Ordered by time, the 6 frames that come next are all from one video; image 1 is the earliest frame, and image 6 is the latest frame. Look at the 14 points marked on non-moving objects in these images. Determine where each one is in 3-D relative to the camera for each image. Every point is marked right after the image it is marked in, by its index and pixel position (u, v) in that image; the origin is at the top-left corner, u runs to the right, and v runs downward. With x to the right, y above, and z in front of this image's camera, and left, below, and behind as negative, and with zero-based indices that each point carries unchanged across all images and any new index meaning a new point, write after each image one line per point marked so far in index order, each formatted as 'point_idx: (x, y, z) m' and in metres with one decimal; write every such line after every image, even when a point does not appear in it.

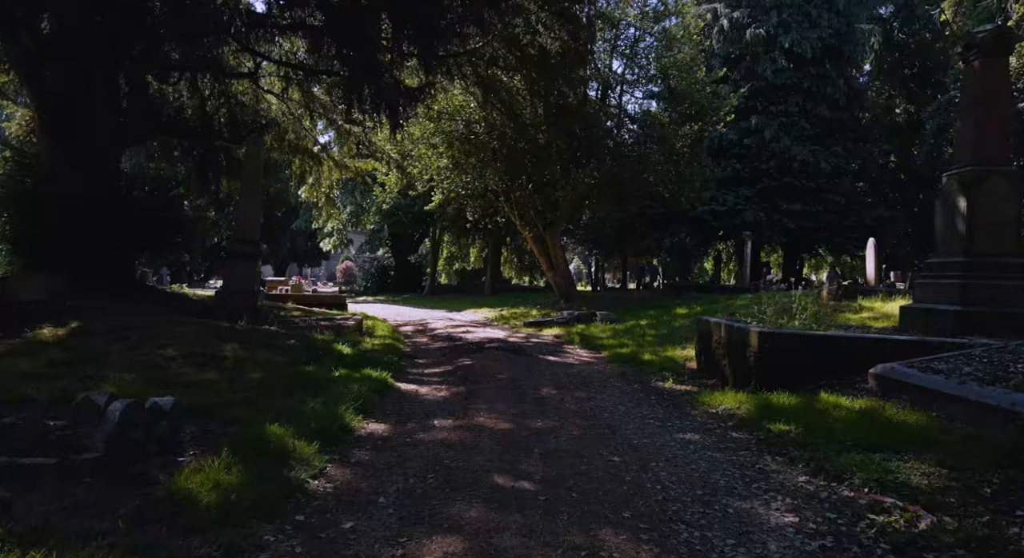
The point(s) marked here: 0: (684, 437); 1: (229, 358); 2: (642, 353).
0: (+1.2, -1.1, +4.9) m
1: (-3.0, -0.8, +7.0) m
2: (+1.9, -1.1, +9.7) m
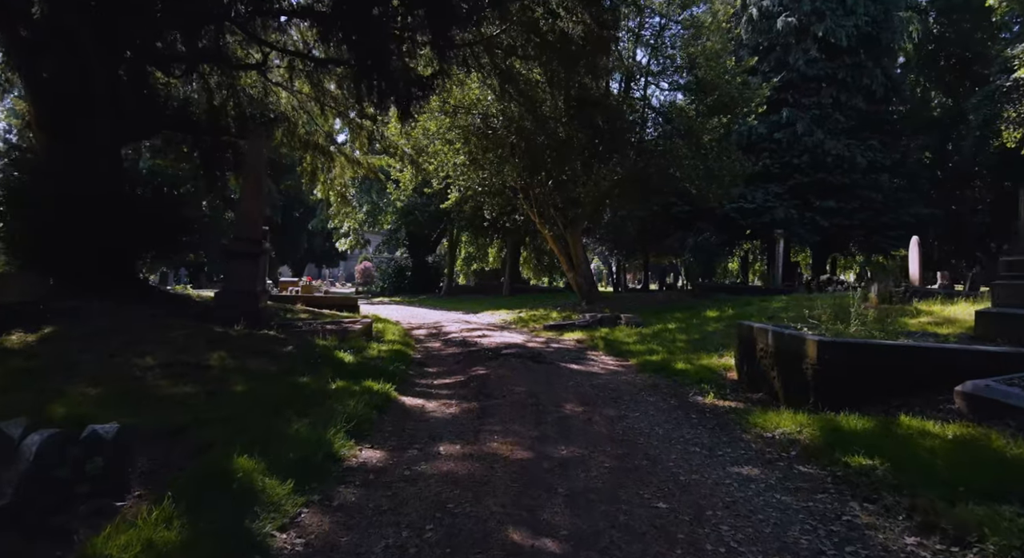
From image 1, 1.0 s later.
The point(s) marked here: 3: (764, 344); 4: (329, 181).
0: (+1.4, -1.1, +4.0) m
1: (-2.8, -0.8, +6.3) m
2: (+2.1, -1.1, +8.8) m
3: (+2.6, -0.7, +6.8) m
4: (-5.2, +2.8, +19.2) m
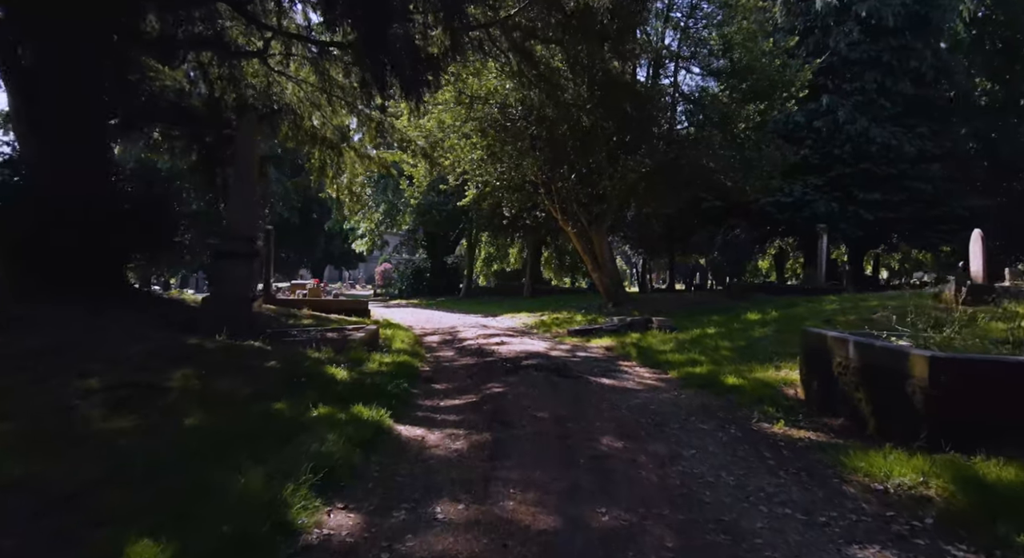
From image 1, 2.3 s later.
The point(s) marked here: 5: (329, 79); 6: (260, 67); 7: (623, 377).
0: (+1.4, -1.1, +2.8) m
1: (-2.6, -0.9, +5.2) m
2: (+2.4, -1.1, +7.5) m
3: (+2.7, -0.6, +5.5) m
4: (-4.7, +2.7, +18.2) m
5: (-4.0, +4.4, +14.6) m
6: (-5.5, +4.6, +14.7) m
7: (+1.3, -1.2, +7.9) m
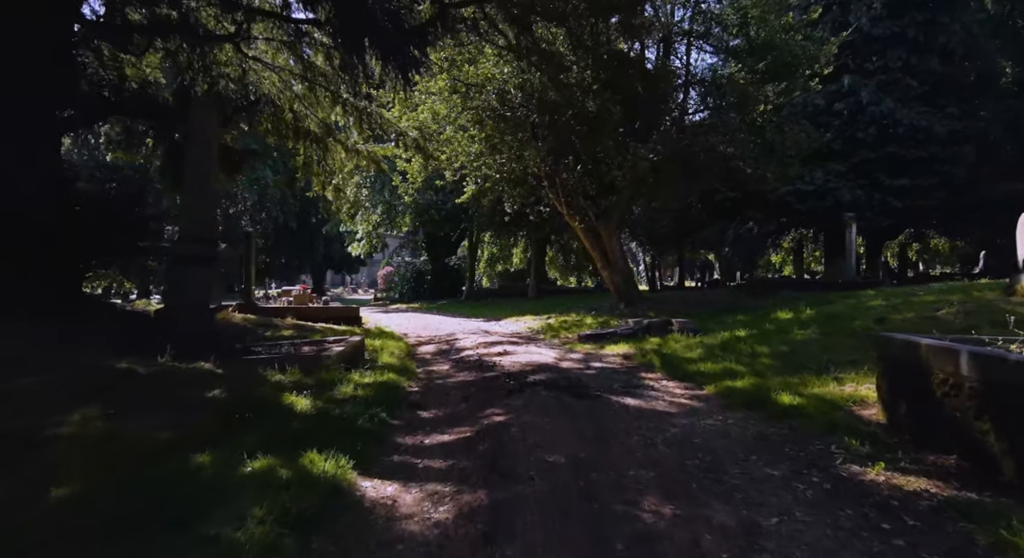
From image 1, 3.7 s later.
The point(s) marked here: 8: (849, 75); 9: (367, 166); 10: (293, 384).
0: (+1.4, -1.1, +1.4) m
1: (-2.6, -0.9, +3.9) m
2: (+2.4, -1.0, +6.2) m
3: (+2.7, -0.6, +4.2) m
4: (-4.7, +2.6, +16.9) m
5: (-4.1, +4.3, +13.3) m
6: (-5.6, +4.5, +13.4) m
7: (+1.4, -1.1, +6.6) m
8: (+9.8, +5.9, +19.4) m
9: (-3.7, +2.9, +16.8) m
10: (-2.0, -0.9, +6.1) m
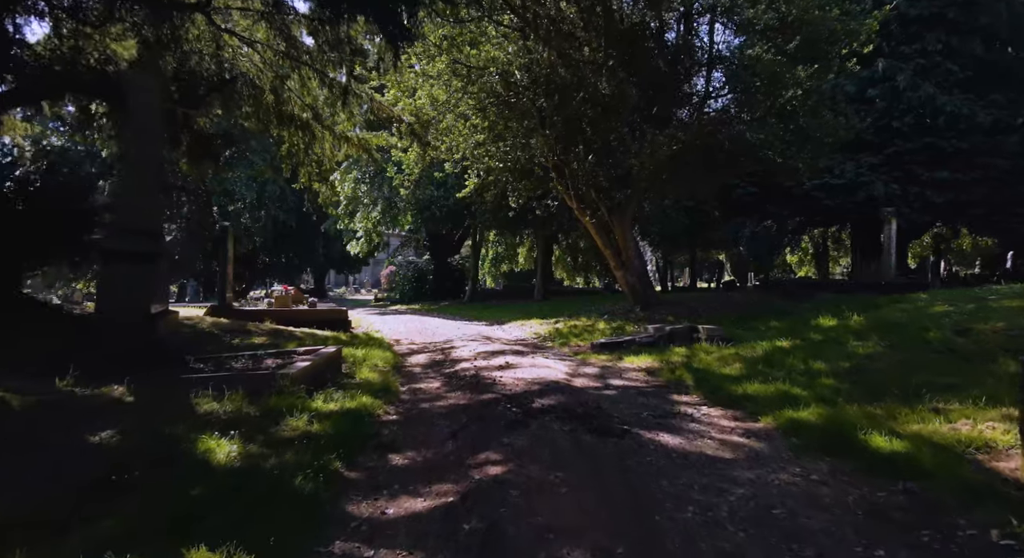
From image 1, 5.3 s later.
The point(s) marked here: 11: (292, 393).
0: (+1.4, -1.1, 0.0) m
1: (-2.6, -0.9, +2.5) m
2: (+2.4, -1.0, +4.7) m
3: (+2.7, -0.6, +2.7) m
4: (-4.5, +2.6, +15.5) m
5: (-4.0, +4.3, +11.9) m
6: (-5.5, +4.5, +12.0) m
7: (+1.4, -1.2, +5.1) m
8: (+9.9, +5.9, +17.8) m
9: (-3.6, +2.9, +15.4) m
10: (-2.0, -0.9, +4.6) m
11: (-1.9, -0.9, +5.6) m
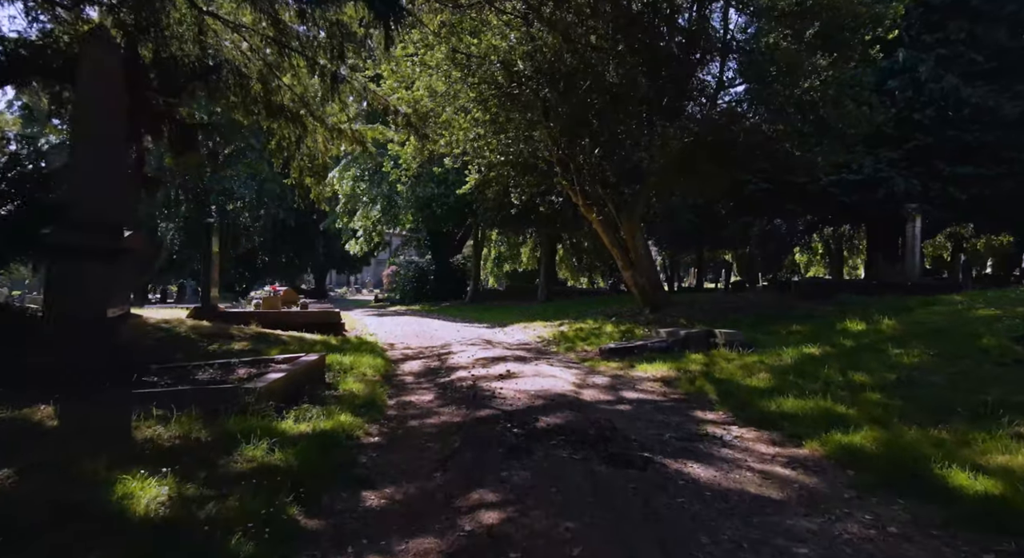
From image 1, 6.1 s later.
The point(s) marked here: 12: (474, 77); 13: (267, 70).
0: (+1.4, -1.1, -0.8) m
1: (-2.6, -0.9, +1.7) m
2: (+2.4, -1.0, +3.9) m
3: (+2.7, -0.6, +1.9) m
4: (-4.5, +2.6, +14.7) m
5: (-3.9, +4.3, +11.1) m
6: (-5.4, +4.5, +11.3) m
7: (+1.4, -1.2, +4.3) m
8: (+10.0, +5.9, +17.0) m
9: (-3.5, +2.9, +14.7) m
10: (-2.0, -0.9, +3.9) m
11: (-1.9, -0.9, +4.9) m
12: (-0.8, +4.2, +14.0) m
13: (-4.6, +3.9, +12.5) m
